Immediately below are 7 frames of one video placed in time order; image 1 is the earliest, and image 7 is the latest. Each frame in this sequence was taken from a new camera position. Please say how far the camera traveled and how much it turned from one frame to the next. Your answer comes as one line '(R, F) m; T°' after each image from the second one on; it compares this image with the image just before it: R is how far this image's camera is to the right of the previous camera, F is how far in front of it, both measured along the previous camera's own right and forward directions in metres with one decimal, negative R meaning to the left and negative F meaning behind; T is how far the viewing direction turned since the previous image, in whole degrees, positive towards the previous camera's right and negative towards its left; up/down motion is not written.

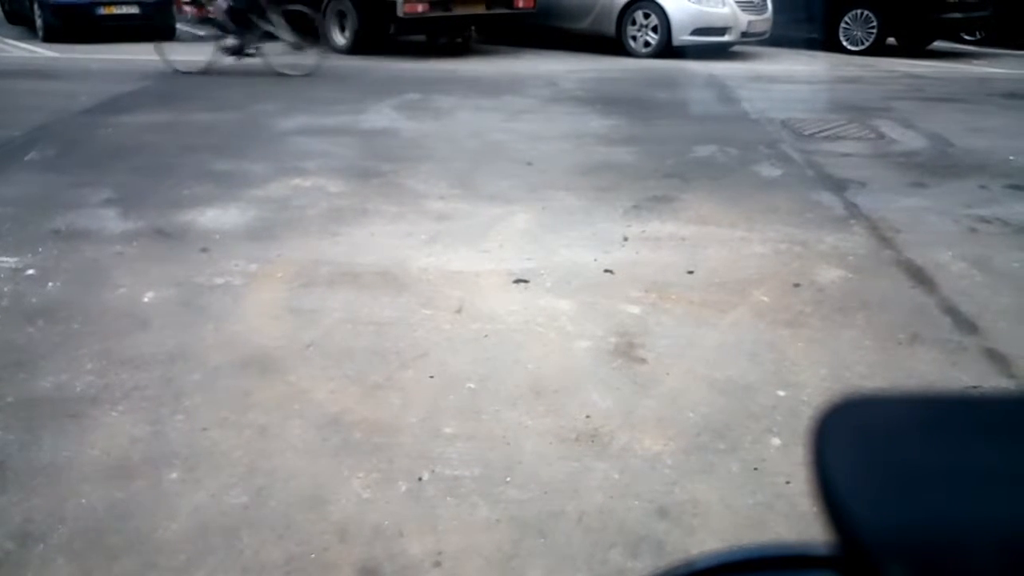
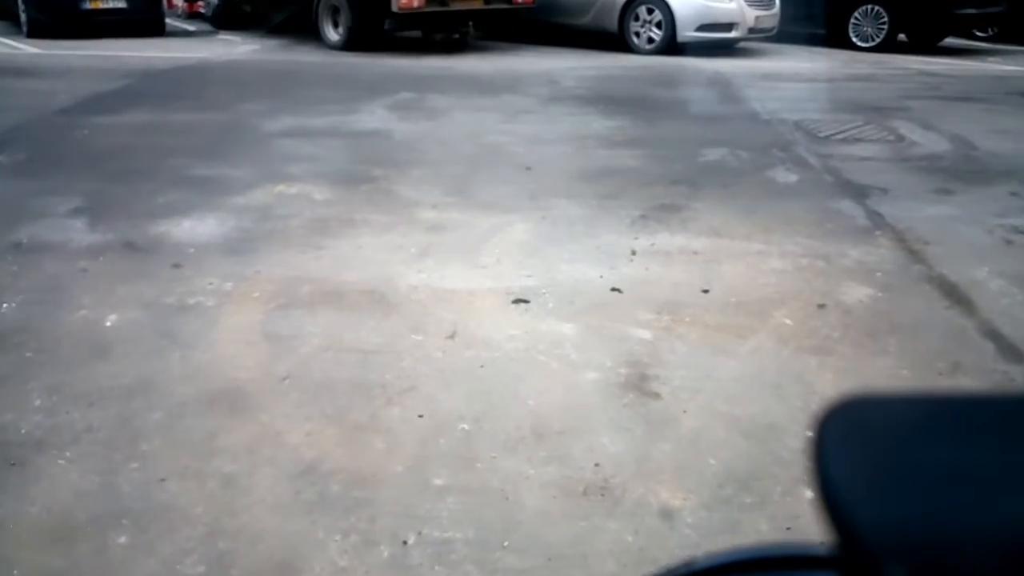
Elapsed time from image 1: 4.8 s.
(0.0, +0.5) m; 0°
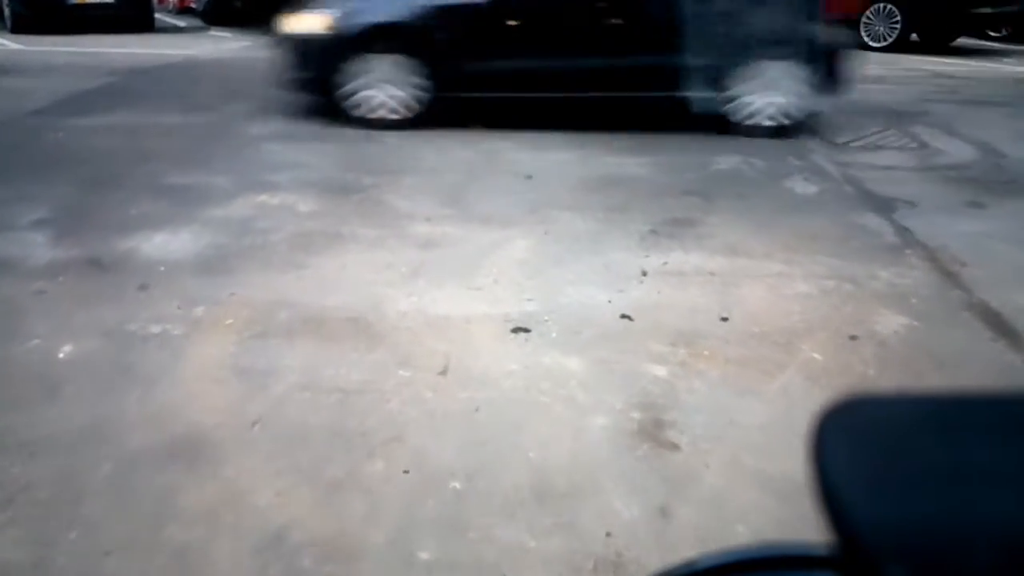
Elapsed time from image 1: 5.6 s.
(0.0, +0.5) m; 0°
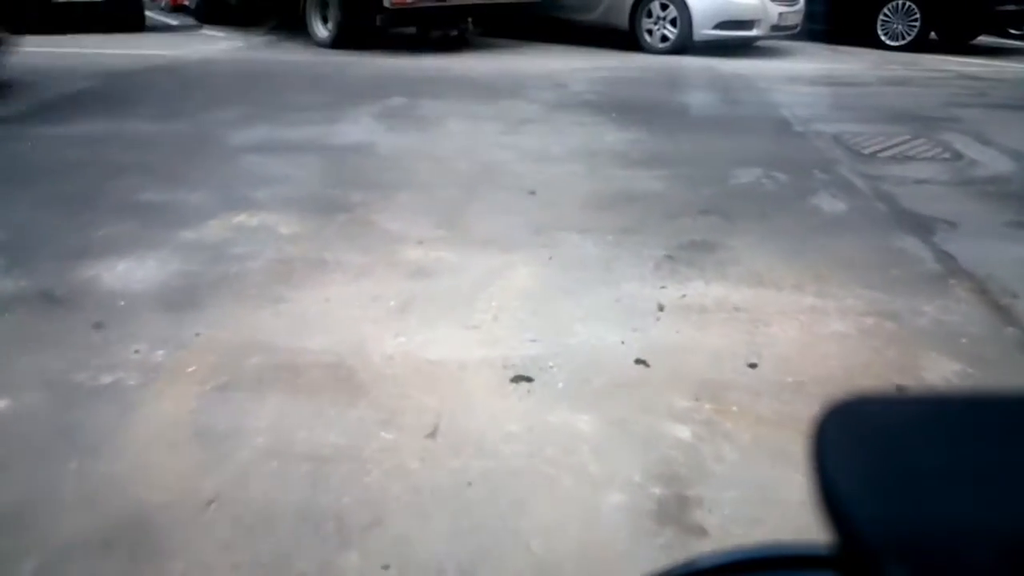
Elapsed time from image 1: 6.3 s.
(0.0, +0.6) m; 0°
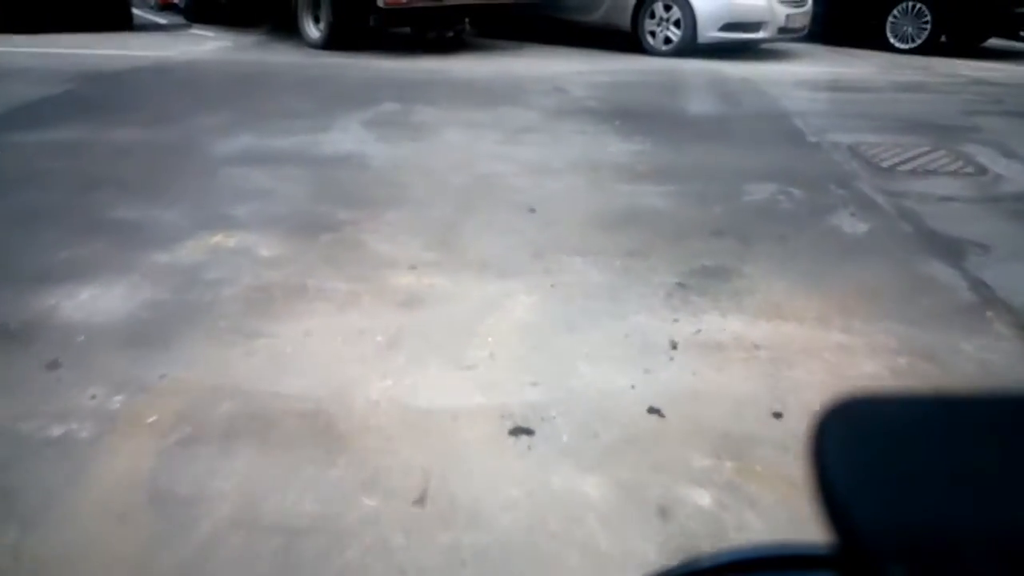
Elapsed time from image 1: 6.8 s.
(0.0, +0.4) m; 0°
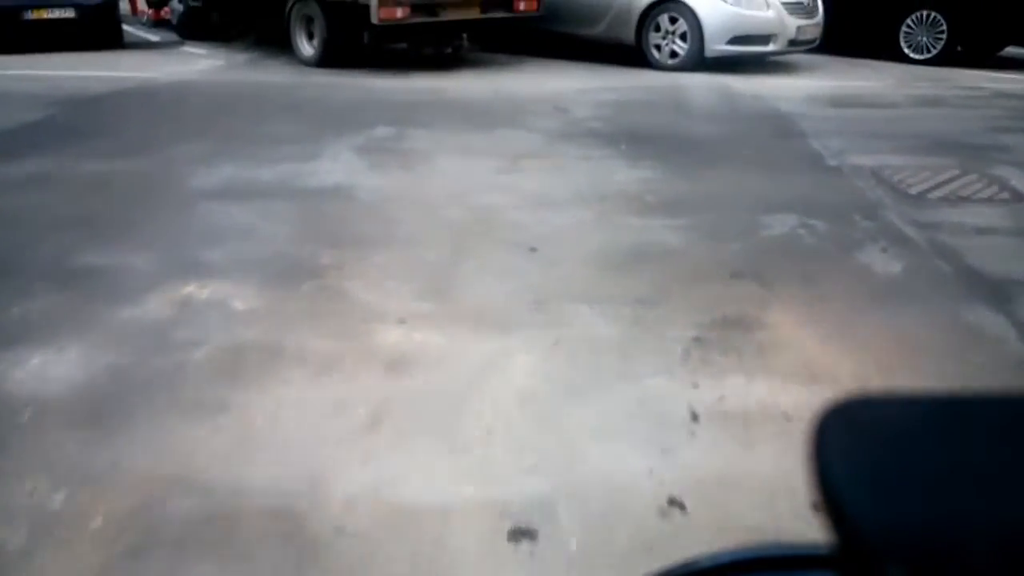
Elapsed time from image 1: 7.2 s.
(0.0, +0.5) m; 0°
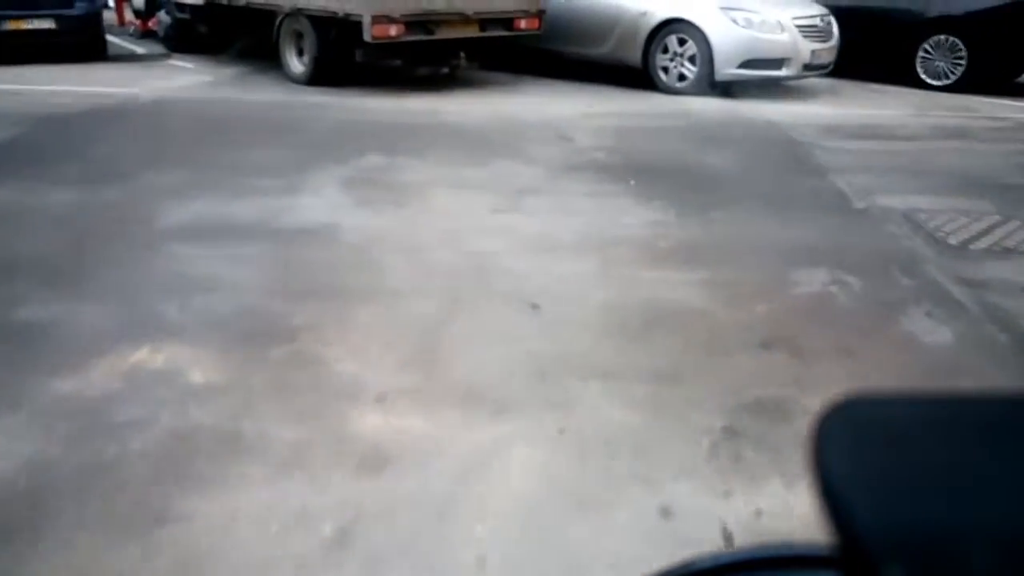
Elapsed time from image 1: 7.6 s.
(0.0, +0.6) m; 0°
